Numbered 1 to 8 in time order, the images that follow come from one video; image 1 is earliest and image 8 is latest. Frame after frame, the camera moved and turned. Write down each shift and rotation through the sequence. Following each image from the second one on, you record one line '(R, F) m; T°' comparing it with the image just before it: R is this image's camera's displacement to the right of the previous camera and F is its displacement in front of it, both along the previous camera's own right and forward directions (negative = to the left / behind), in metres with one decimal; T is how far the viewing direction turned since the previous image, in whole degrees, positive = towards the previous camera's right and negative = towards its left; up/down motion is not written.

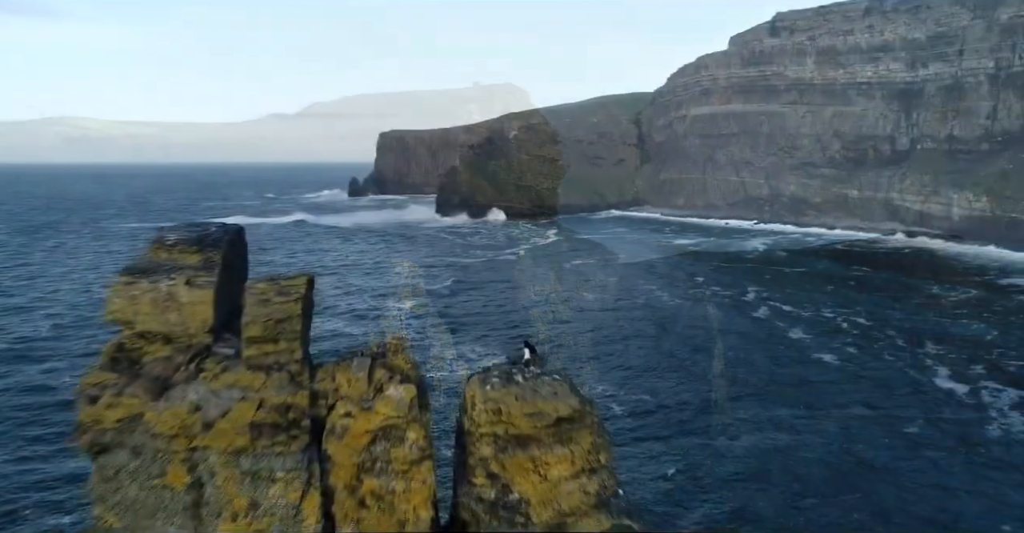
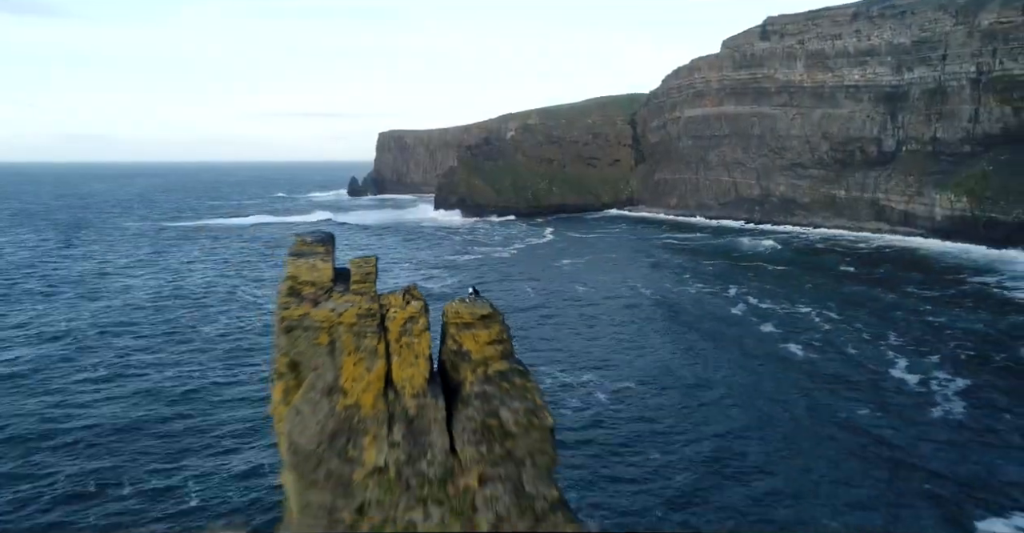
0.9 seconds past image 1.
(+0.3, -2.2) m; 0°
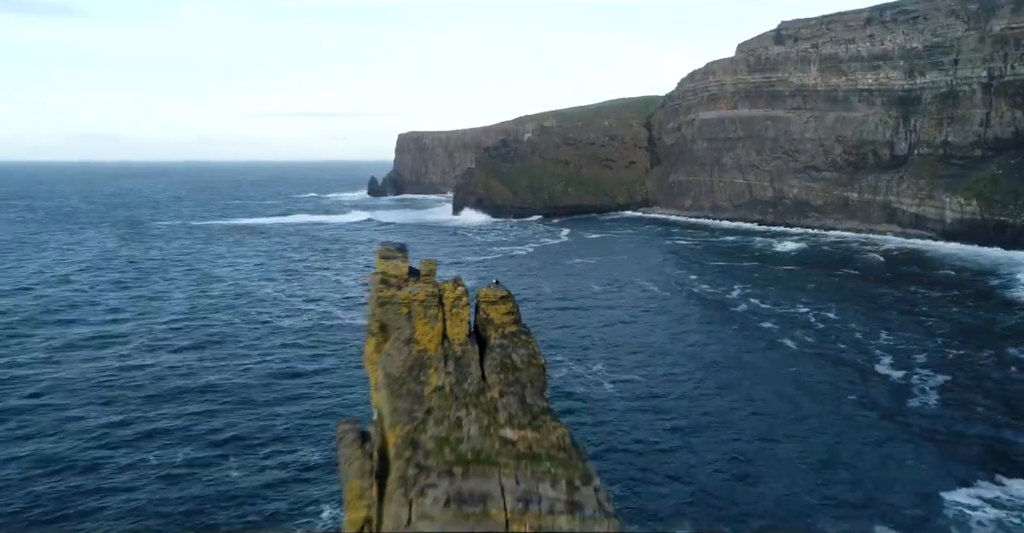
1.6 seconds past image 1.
(+0.1, -2.2) m; -1°
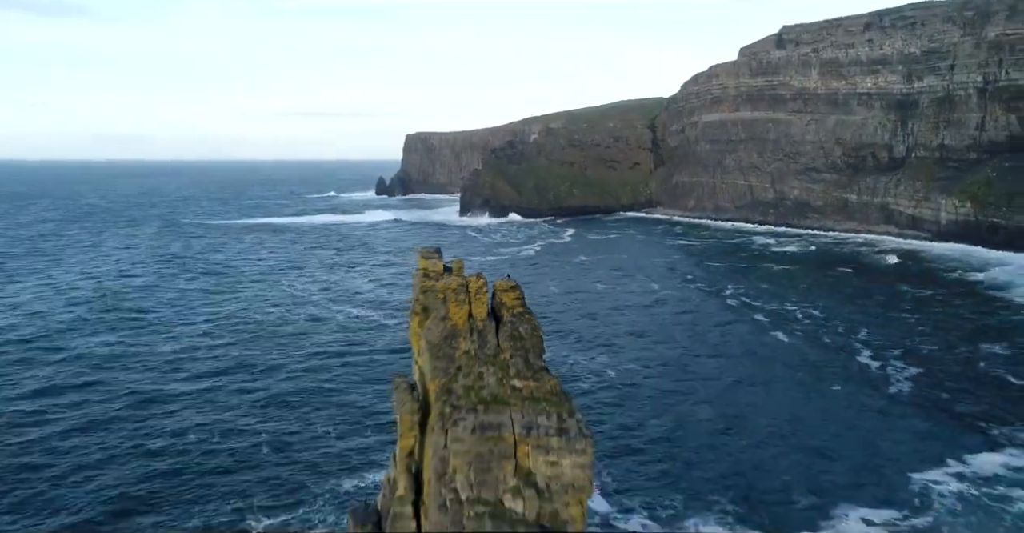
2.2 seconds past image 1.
(0.0, -2.3) m; 0°
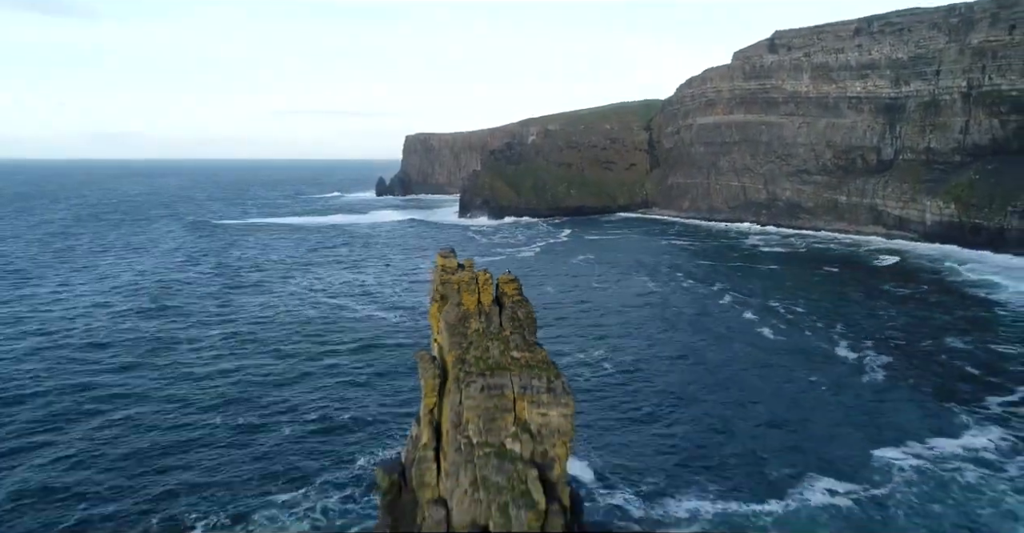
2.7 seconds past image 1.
(0.0, -2.3) m; 0°
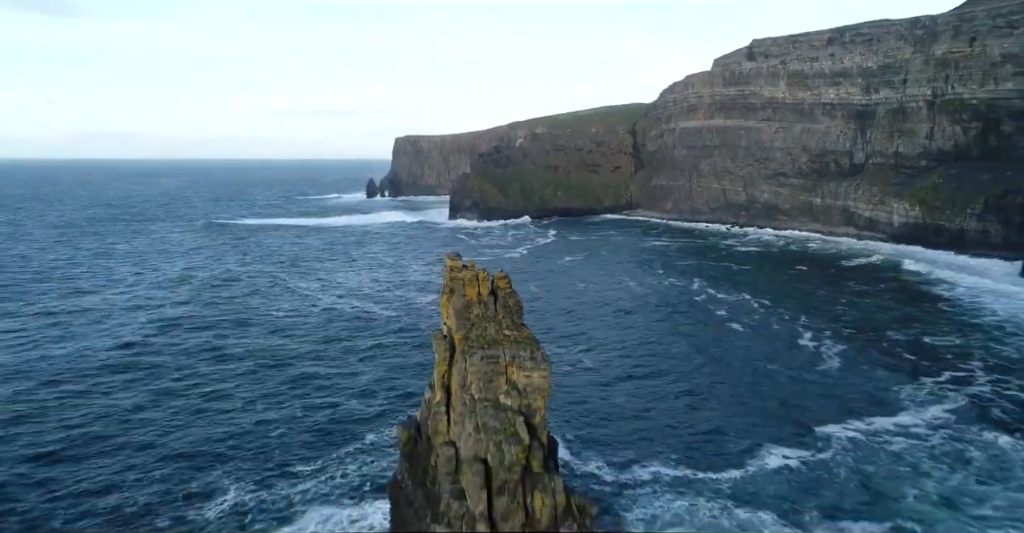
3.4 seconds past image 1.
(-0.1, -3.5) m; +1°
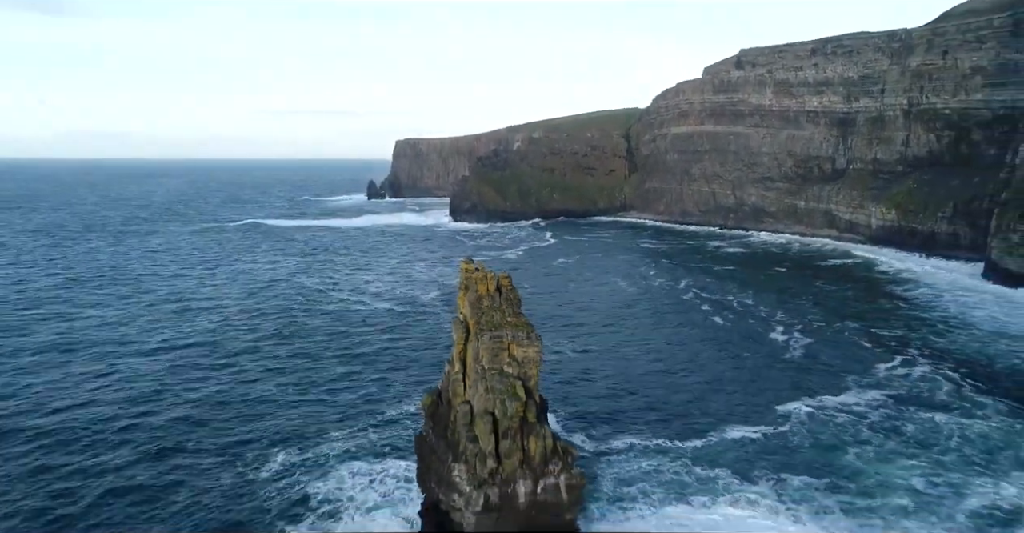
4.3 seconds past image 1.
(-0.1, -4.5) m; 0°
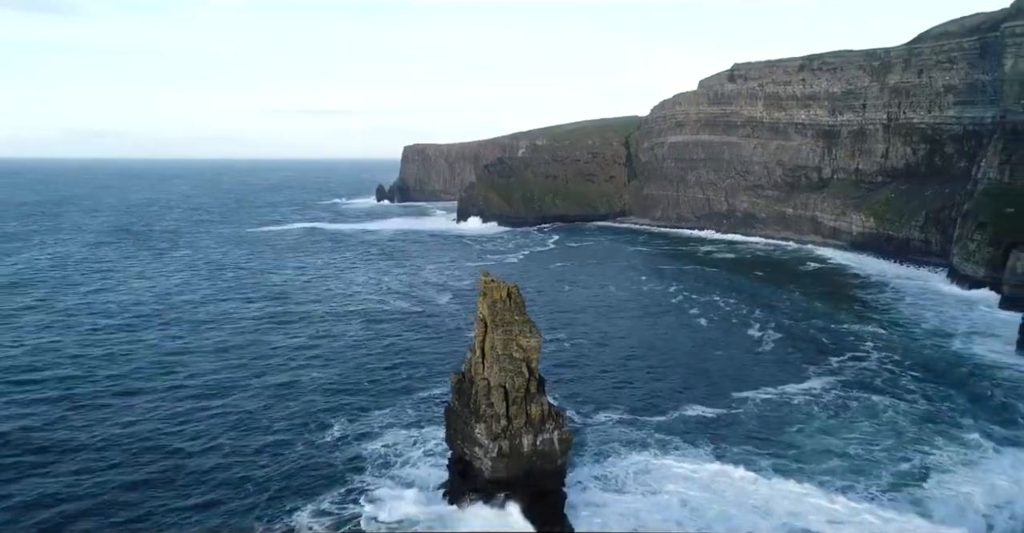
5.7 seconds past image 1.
(-0.1, -6.4) m; 0°
